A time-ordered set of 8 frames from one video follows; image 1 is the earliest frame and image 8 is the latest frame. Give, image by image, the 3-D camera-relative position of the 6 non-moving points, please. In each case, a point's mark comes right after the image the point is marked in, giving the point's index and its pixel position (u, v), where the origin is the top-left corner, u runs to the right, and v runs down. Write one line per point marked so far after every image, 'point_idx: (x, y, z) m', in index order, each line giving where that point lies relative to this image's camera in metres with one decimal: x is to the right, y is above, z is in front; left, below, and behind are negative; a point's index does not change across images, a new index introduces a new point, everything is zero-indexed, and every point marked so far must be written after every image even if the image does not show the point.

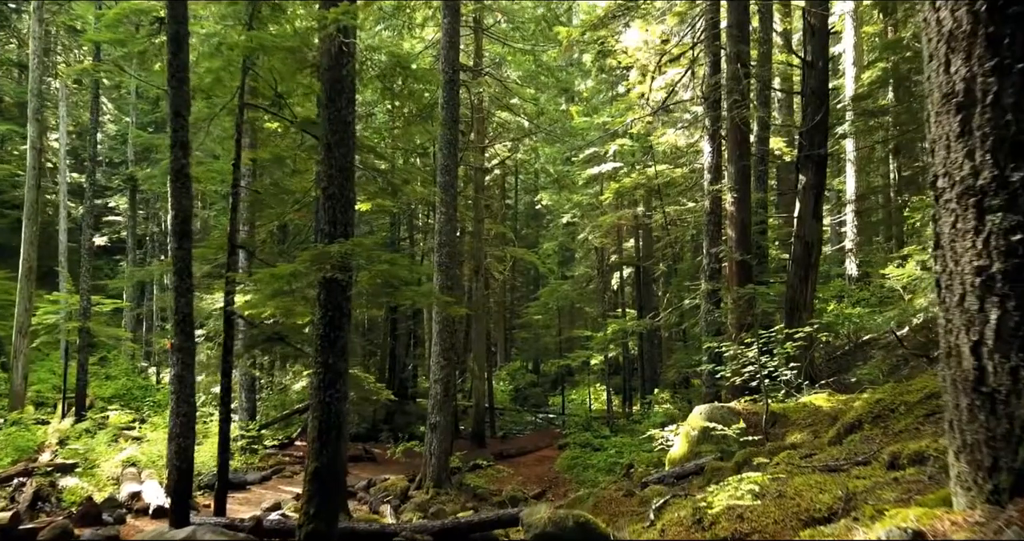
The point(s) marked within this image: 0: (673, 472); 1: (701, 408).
0: (+1.7, -2.1, +7.5) m
1: (+2.2, -1.6, +8.3) m
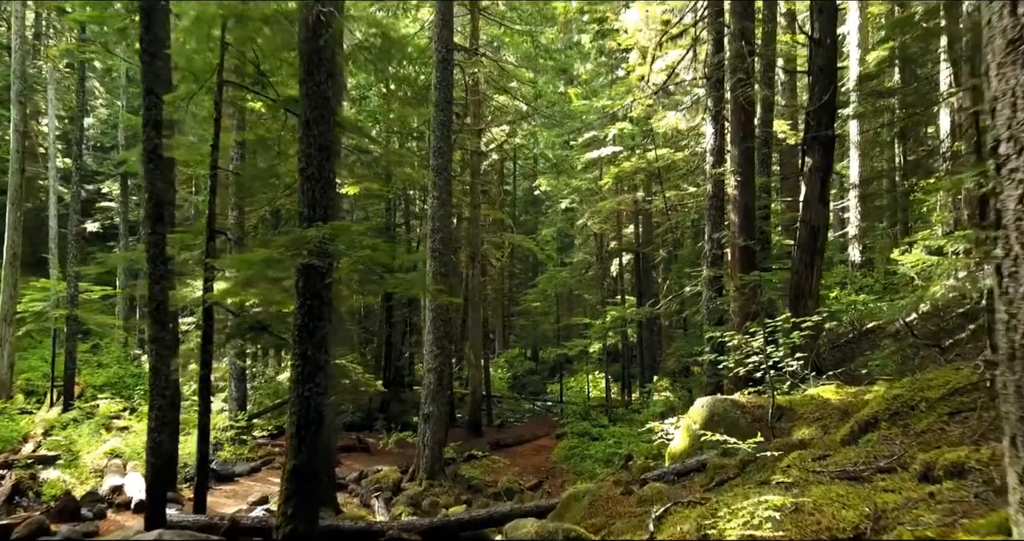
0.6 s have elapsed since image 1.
0: (+1.6, -1.9, +7.1) m
1: (+2.1, -1.4, +7.9) m
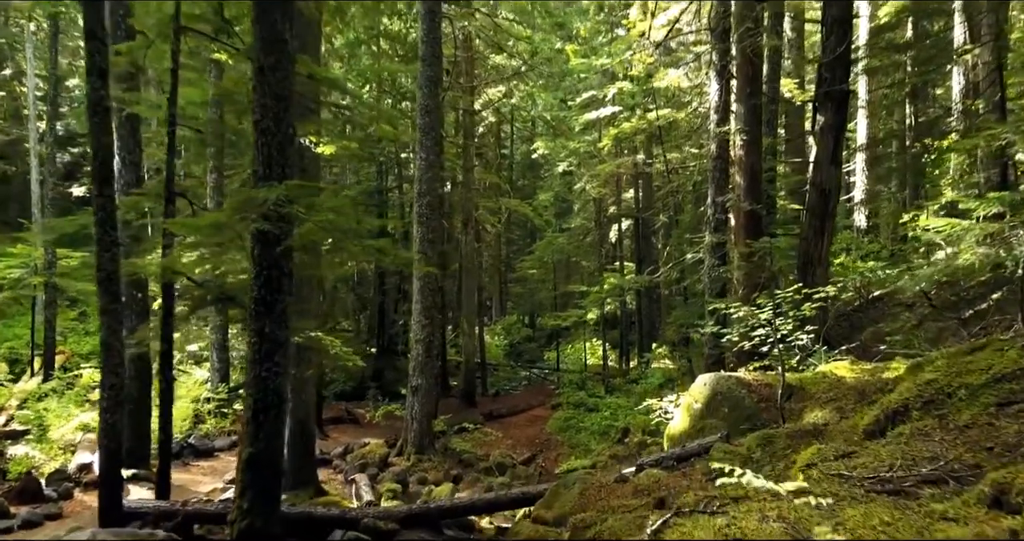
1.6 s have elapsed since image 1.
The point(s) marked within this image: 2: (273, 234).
0: (+1.4, -1.6, +6.5) m
1: (+2.0, -1.1, +7.3) m
2: (-1.8, +0.3, +5.4) m
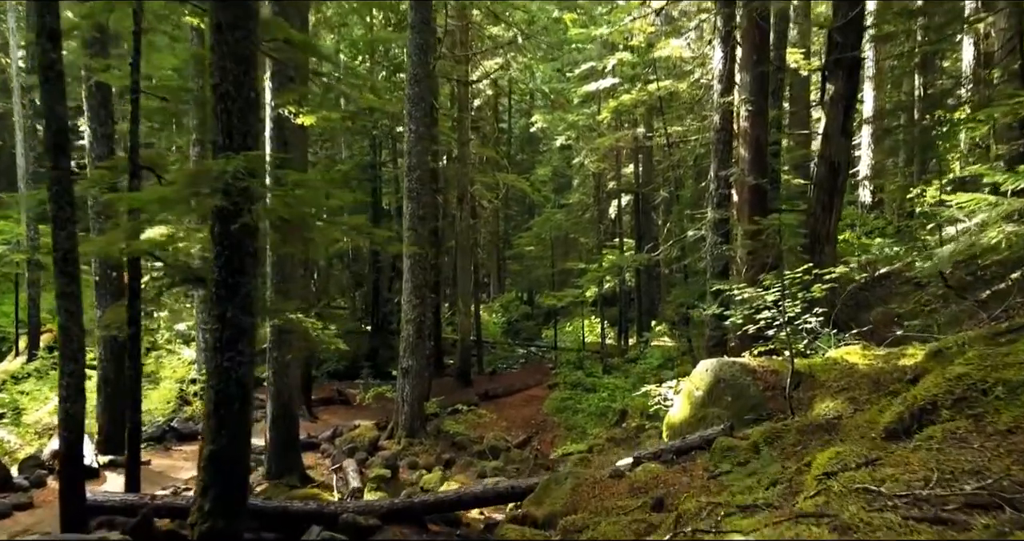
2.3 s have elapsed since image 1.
0: (+1.3, -1.5, +6.1) m
1: (+1.9, -0.9, +6.9) m
2: (-1.9, +0.4, +4.9) m
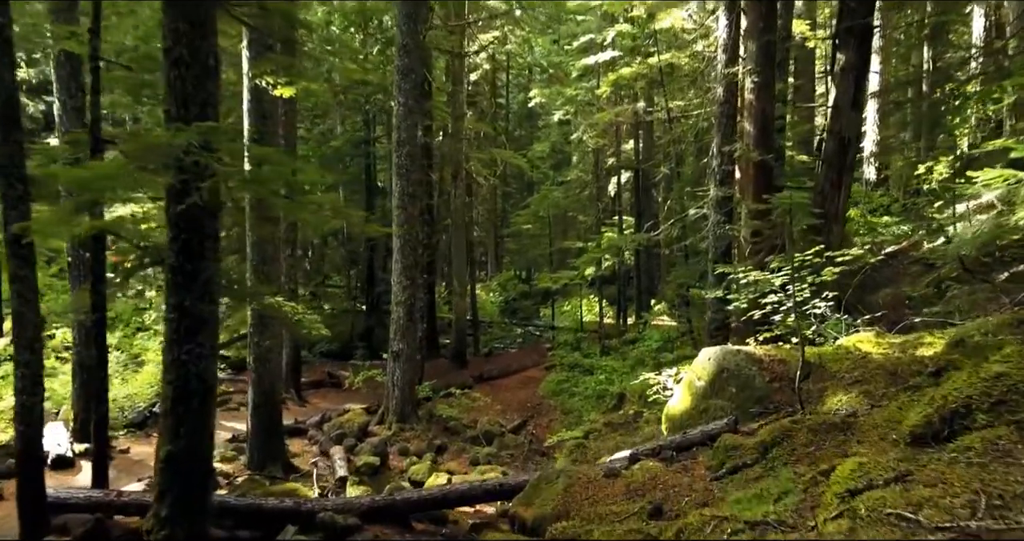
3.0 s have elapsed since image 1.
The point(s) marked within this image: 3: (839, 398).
0: (+1.2, -1.3, +5.6) m
1: (+1.8, -0.7, +6.4) m
2: (-2.0, +0.5, +4.5) m
3: (+2.4, -0.9, +5.3) m
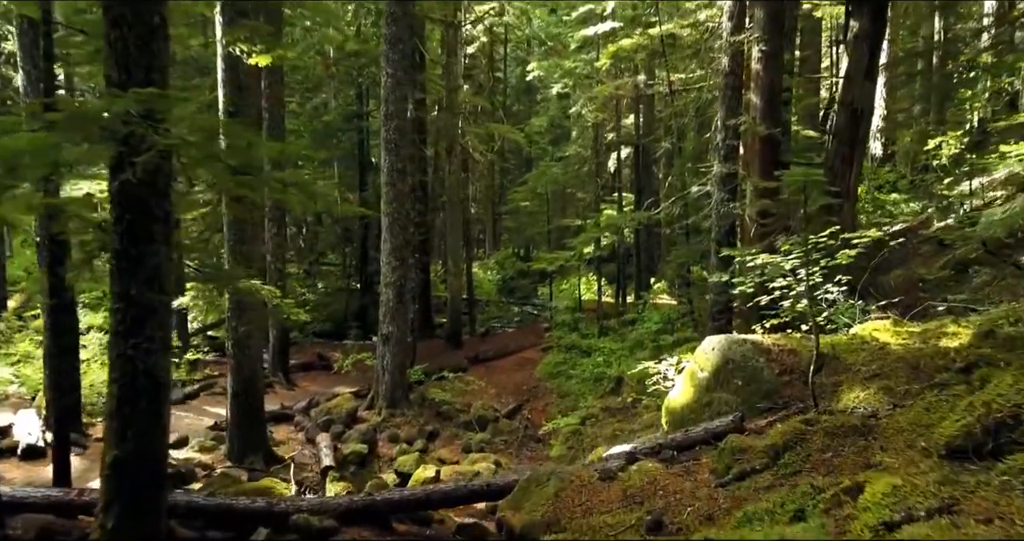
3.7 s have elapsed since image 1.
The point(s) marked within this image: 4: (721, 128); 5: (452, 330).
0: (+1.2, -1.2, +5.2) m
1: (+1.7, -0.6, +6.0) m
2: (-2.1, +0.6, +4.0) m
3: (+2.3, -0.8, +4.8) m
4: (+2.9, +2.0, +9.9) m
5: (-1.5, -1.5, +17.7) m
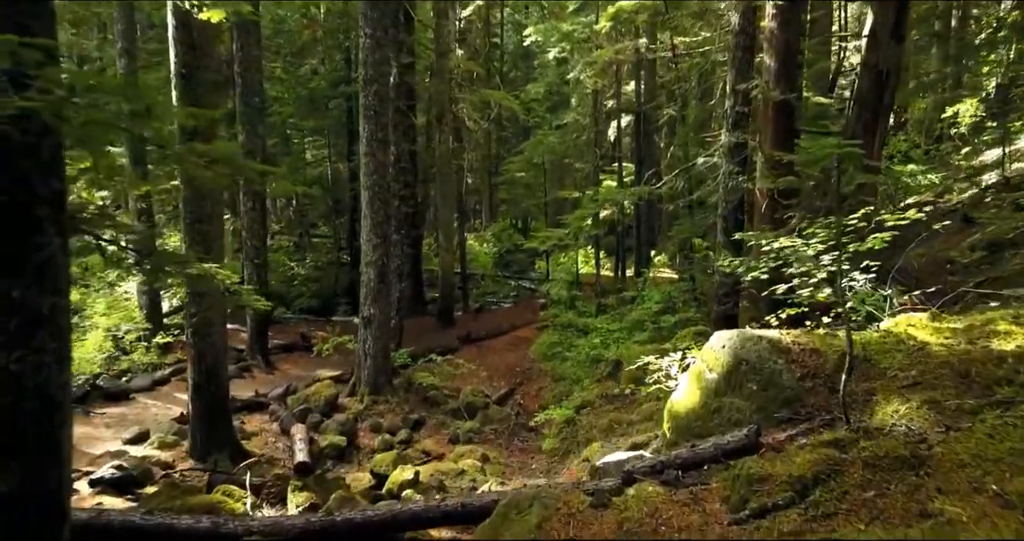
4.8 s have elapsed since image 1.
0: (+1.0, -1.1, +4.5) m
1: (+1.5, -0.5, +5.2) m
2: (-2.2, +0.6, +3.2) m
3: (+2.2, -0.8, +4.1) m
4: (+2.7, +2.2, +9.0) m
5: (-1.6, -0.9, +17.0) m
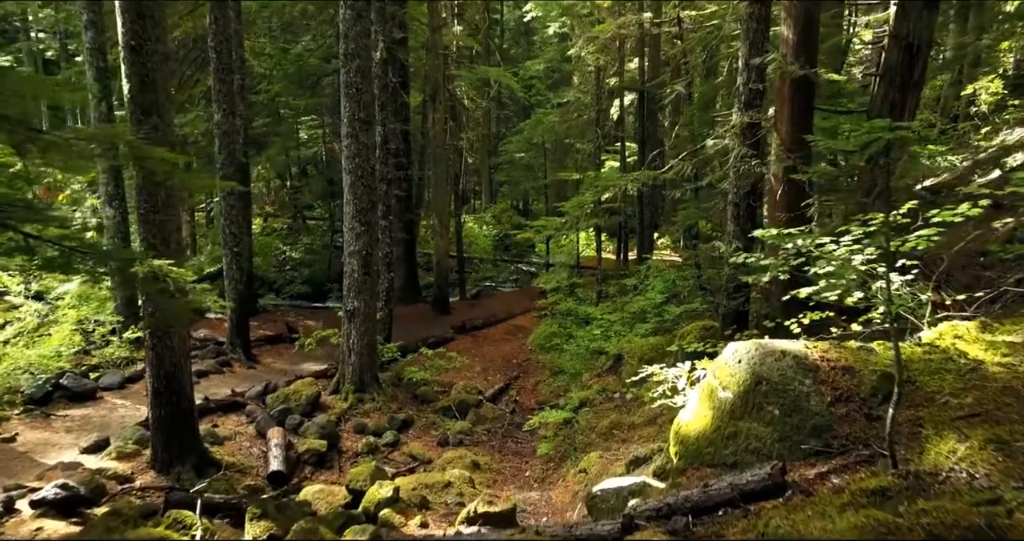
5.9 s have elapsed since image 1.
0: (+0.9, -1.2, +3.8) m
1: (+1.4, -0.5, +4.5) m
2: (-2.3, +0.5, +2.4) m
3: (+2.1, -0.8, +3.4) m
4: (+2.6, +2.3, +8.3) m
5: (-1.7, -0.6, +16.3) m
